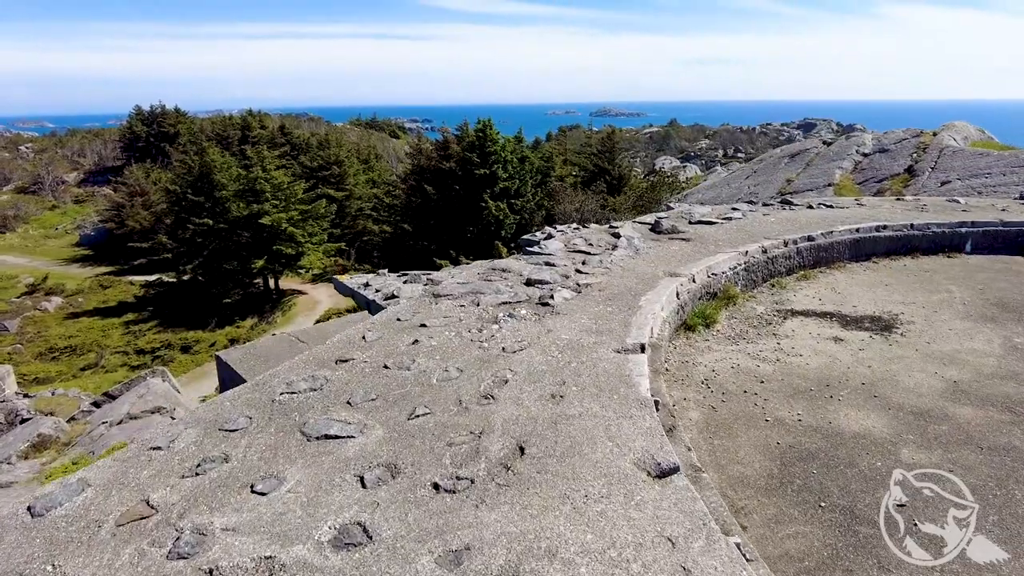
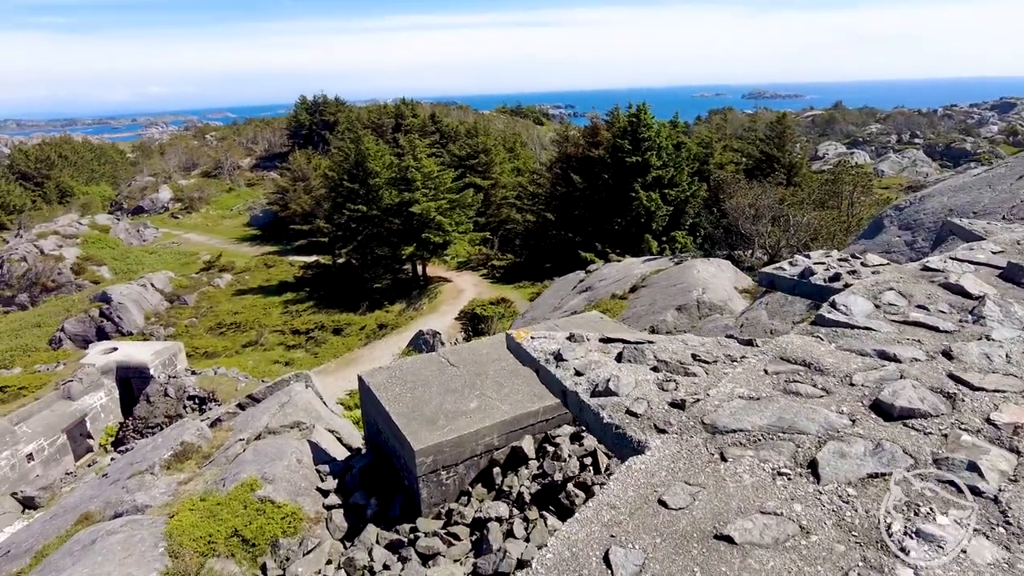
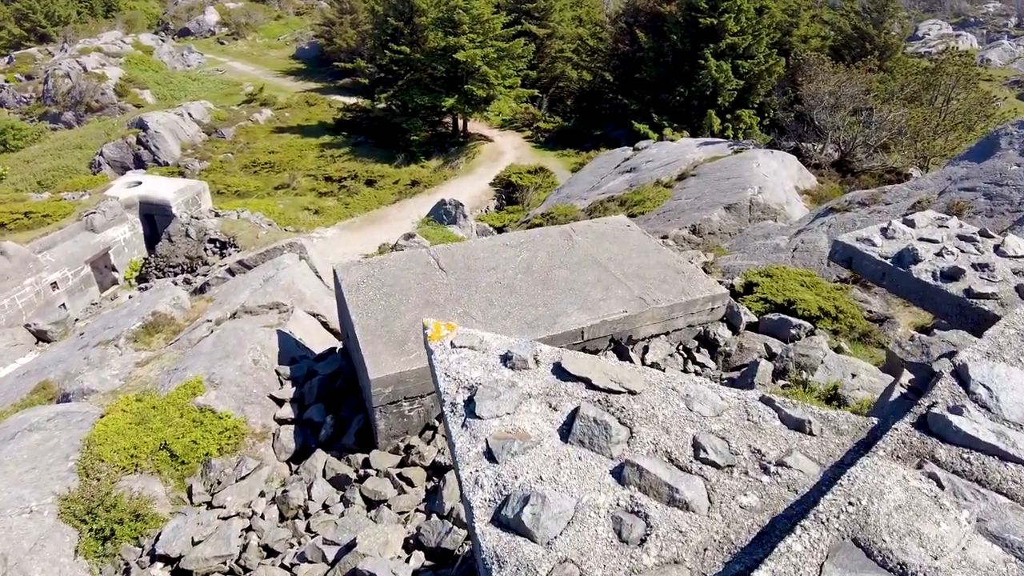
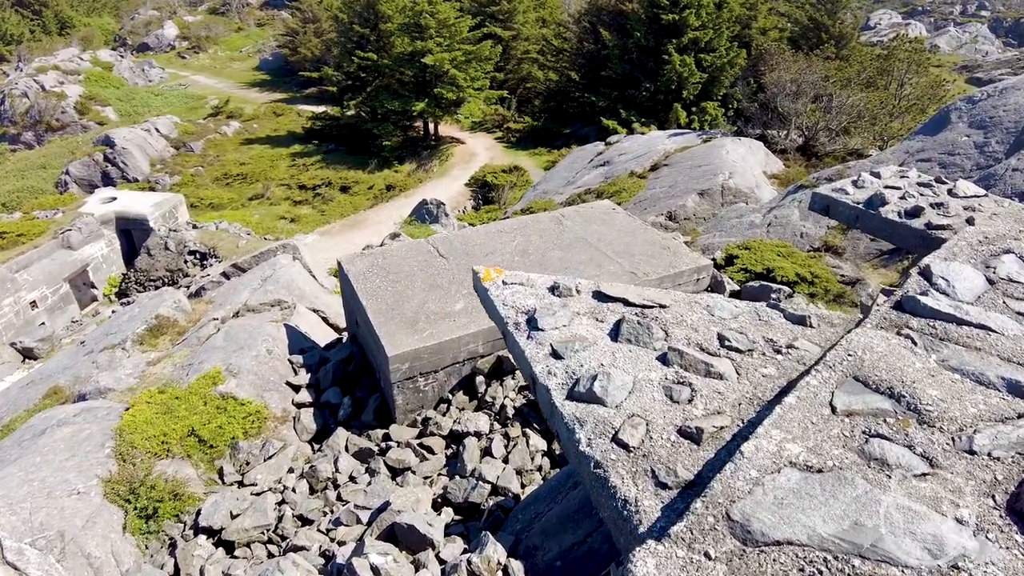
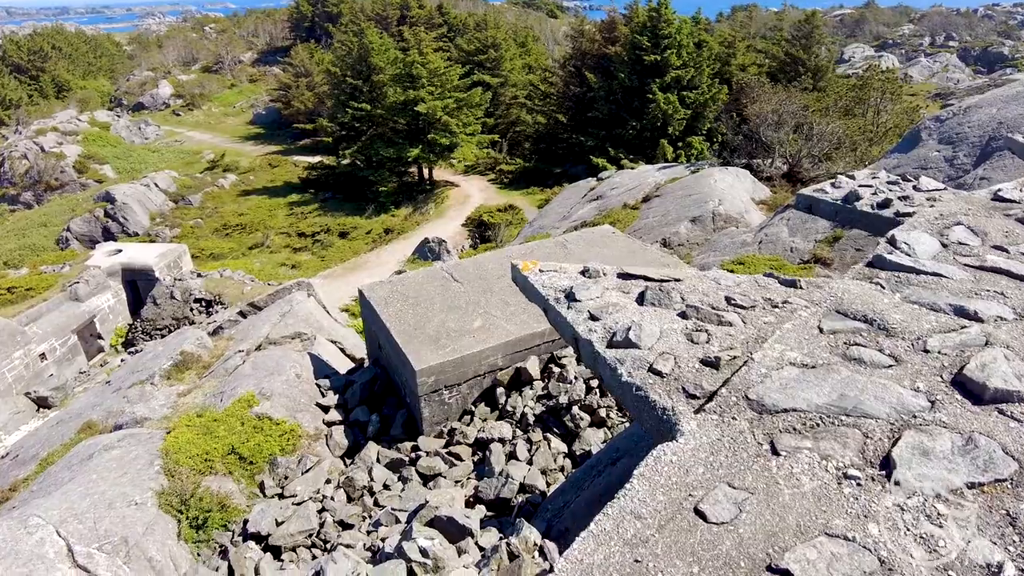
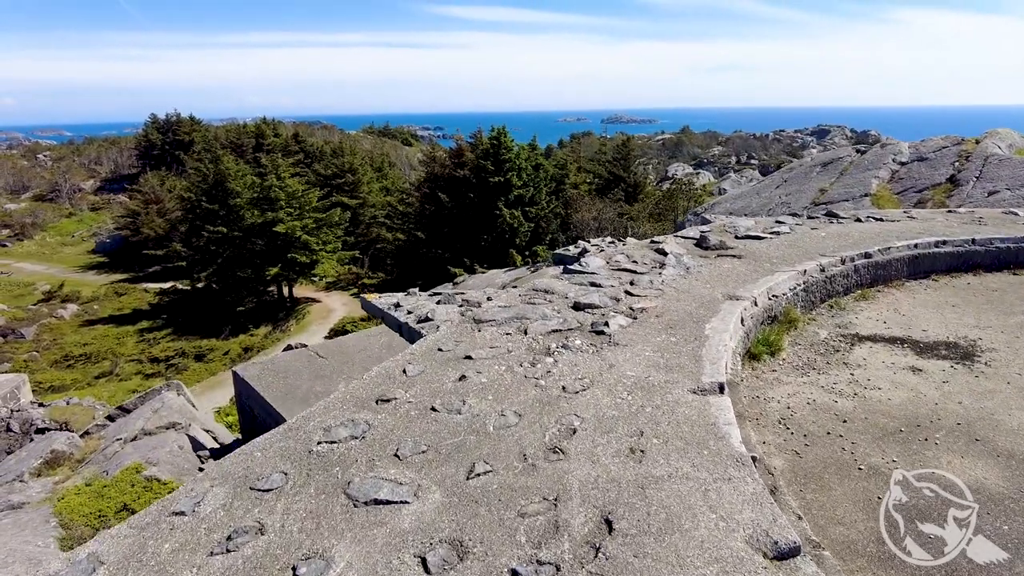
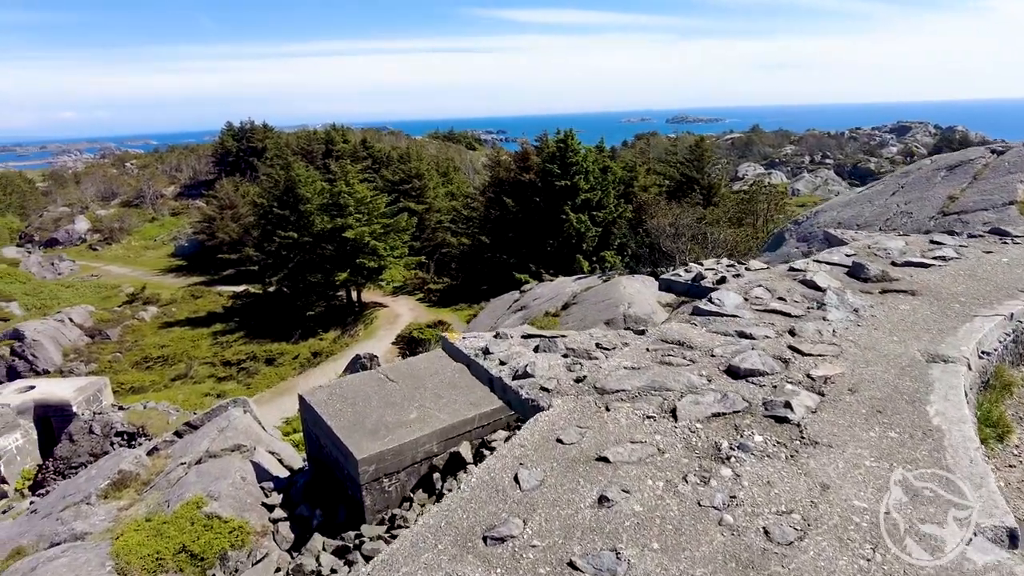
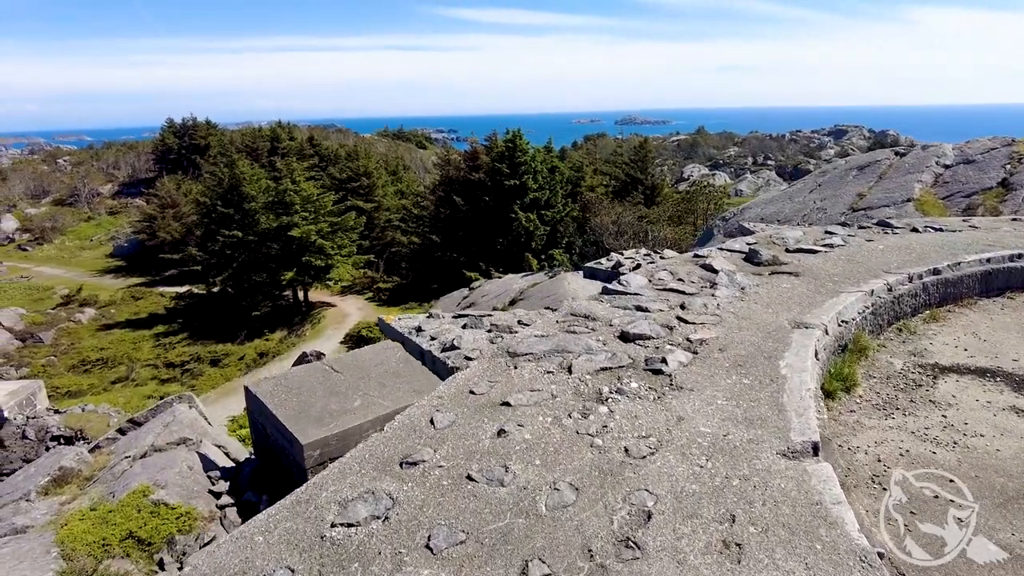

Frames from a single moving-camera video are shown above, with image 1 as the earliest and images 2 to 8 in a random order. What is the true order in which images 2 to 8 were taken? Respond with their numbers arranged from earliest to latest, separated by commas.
6, 8, 7, 2, 5, 4, 3
